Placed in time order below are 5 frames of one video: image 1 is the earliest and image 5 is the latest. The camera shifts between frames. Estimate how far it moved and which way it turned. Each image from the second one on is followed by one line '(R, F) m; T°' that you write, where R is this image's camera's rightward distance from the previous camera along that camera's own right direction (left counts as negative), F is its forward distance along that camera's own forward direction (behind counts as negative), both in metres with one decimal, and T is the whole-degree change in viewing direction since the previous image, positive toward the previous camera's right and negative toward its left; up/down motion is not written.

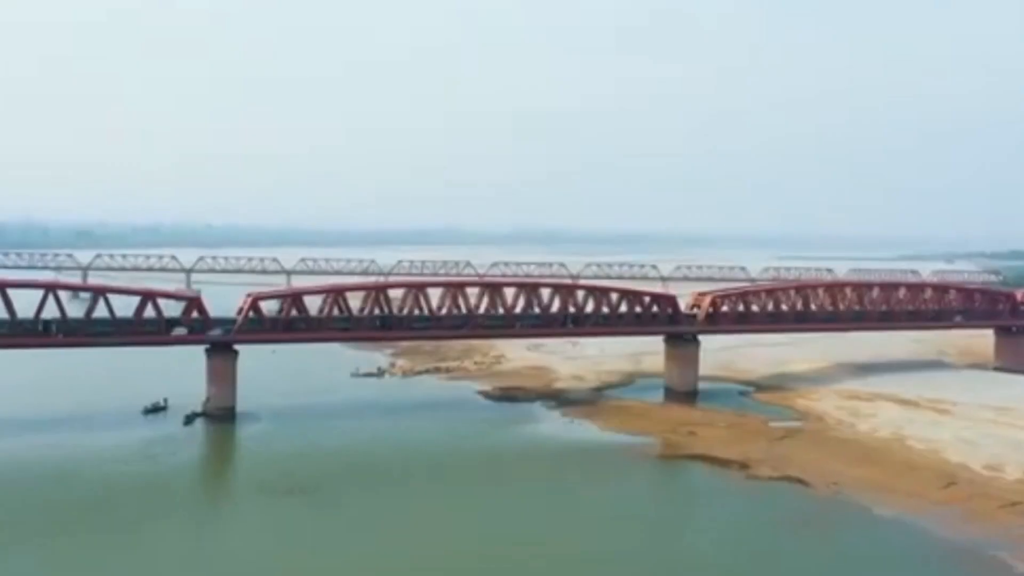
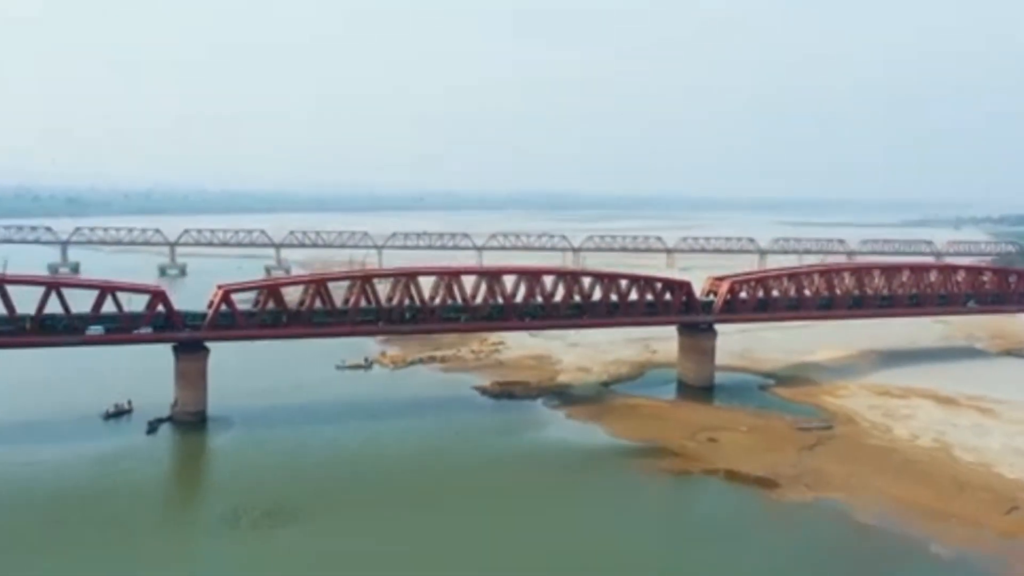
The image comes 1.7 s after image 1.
(0.0, +3.8) m; 0°
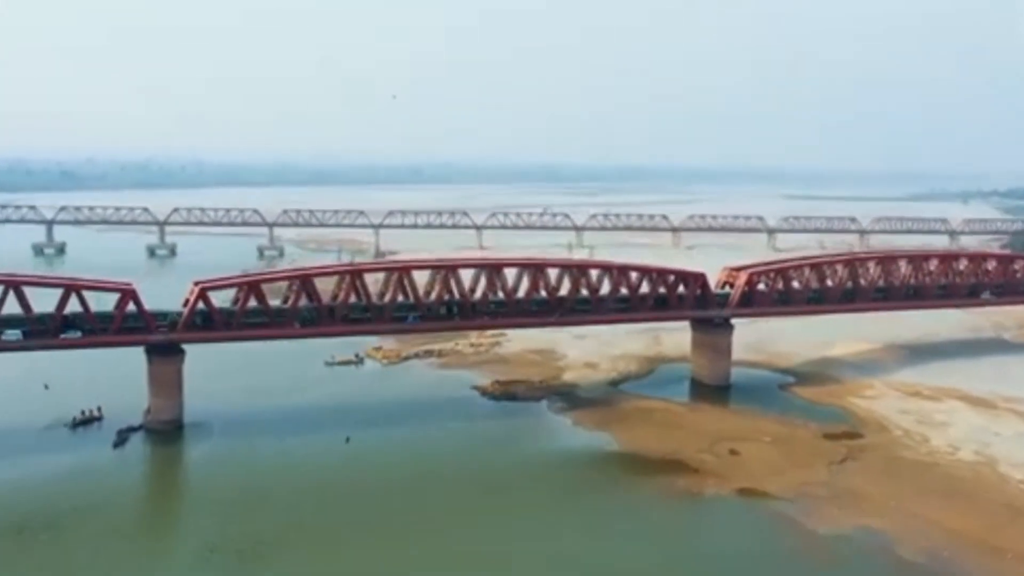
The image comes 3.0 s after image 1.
(-0.1, +2.9) m; 0°
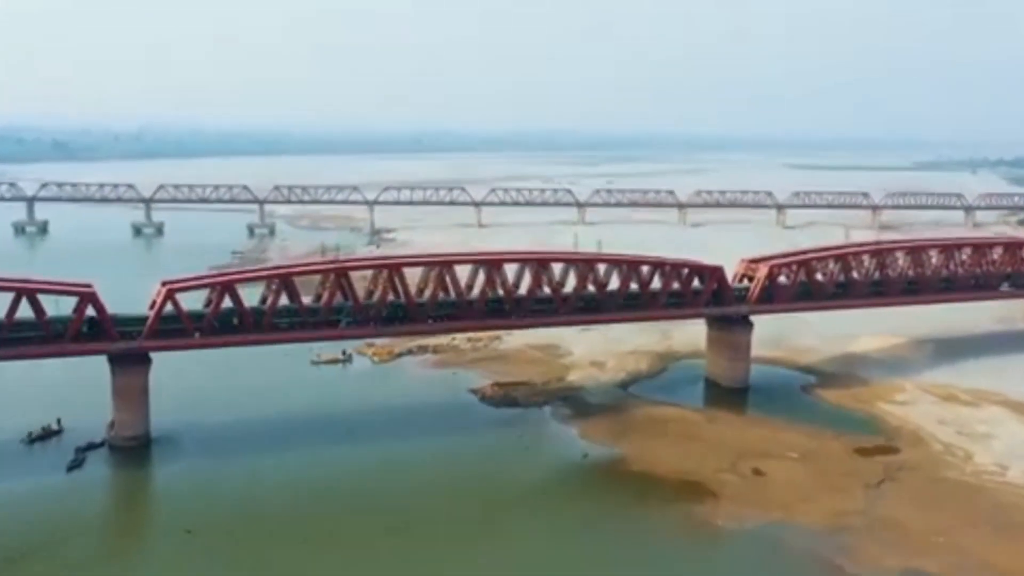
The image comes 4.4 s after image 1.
(0.0, +3.1) m; 0°
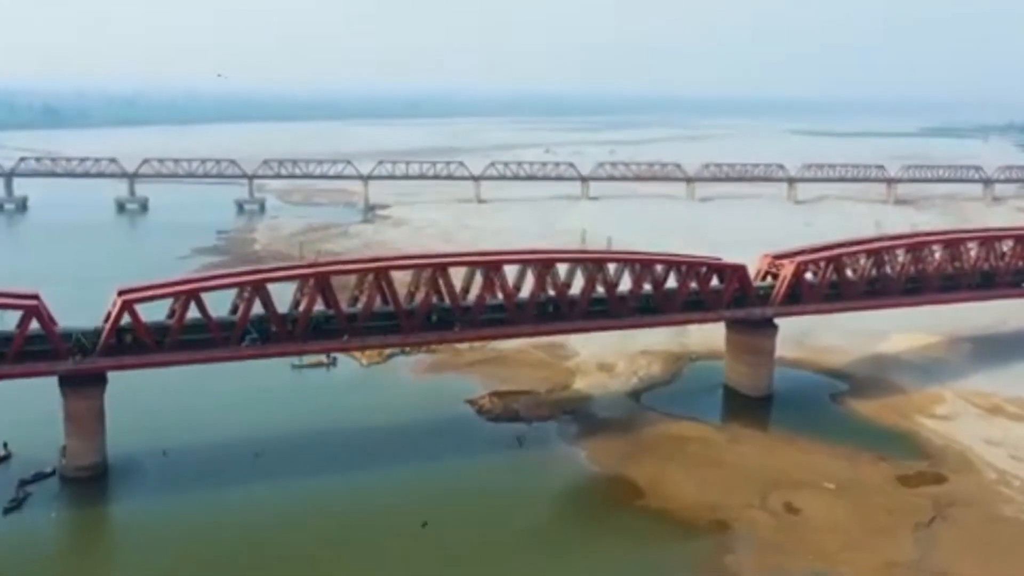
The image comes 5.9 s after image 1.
(0.0, +3.3) m; 0°
